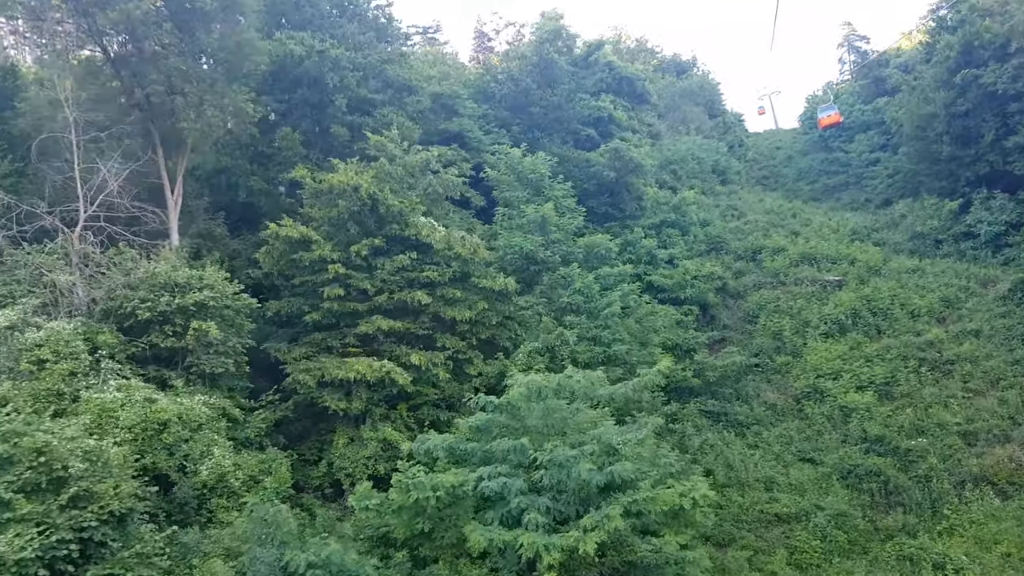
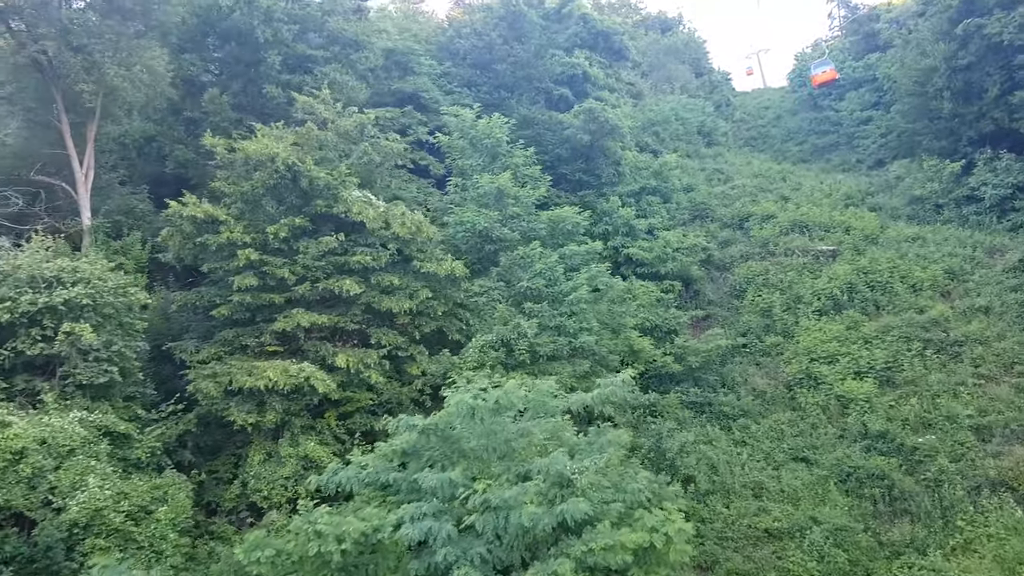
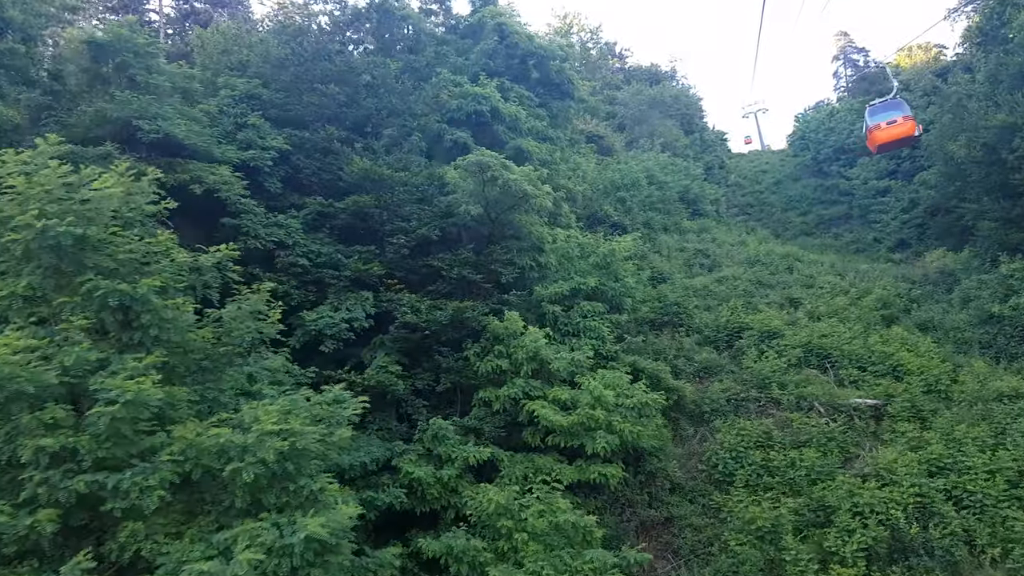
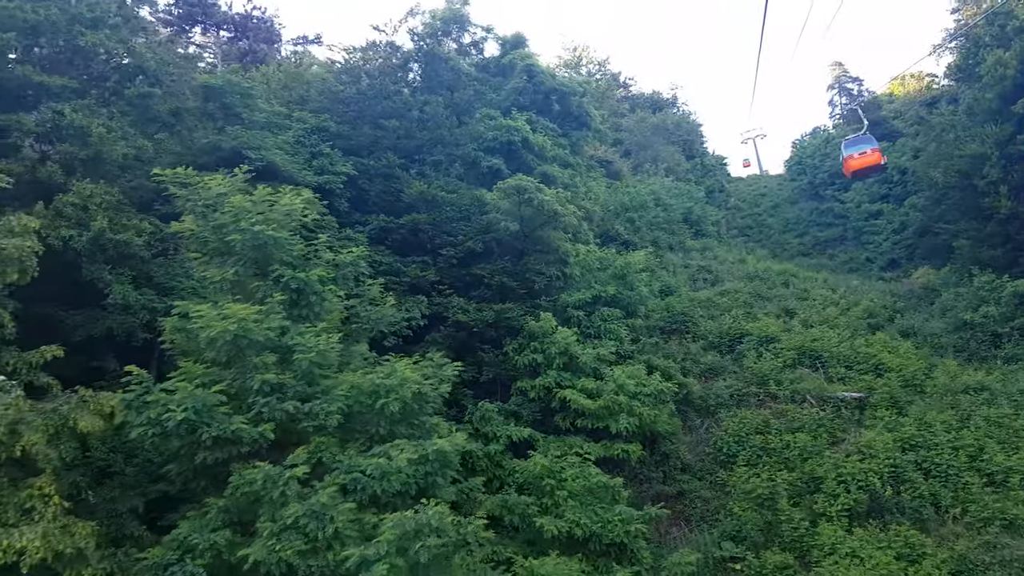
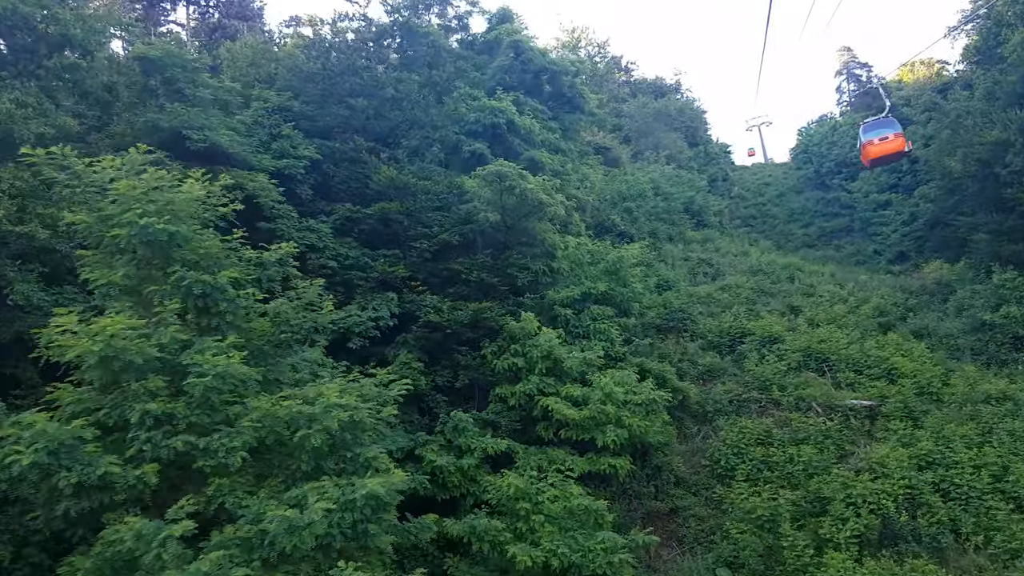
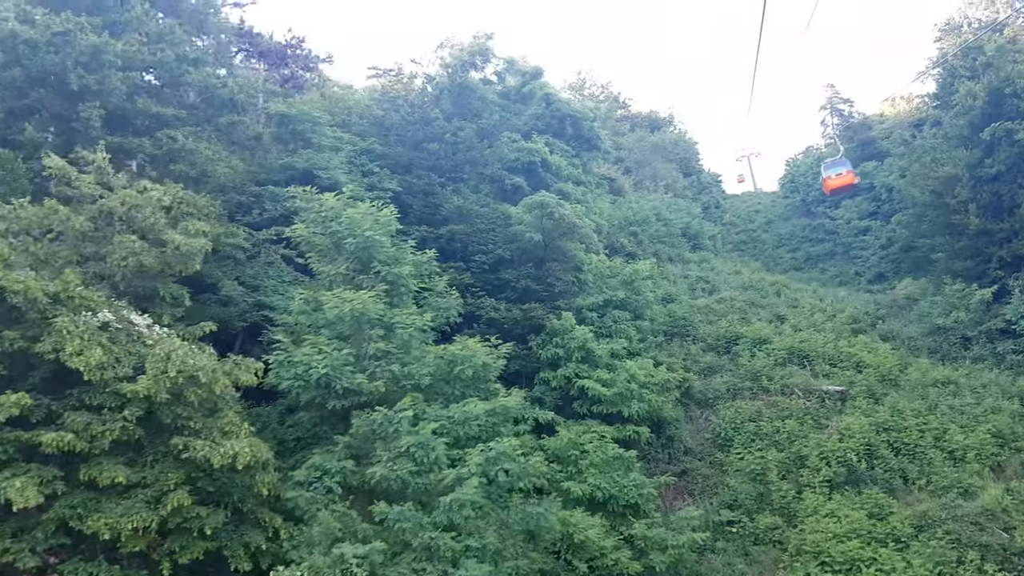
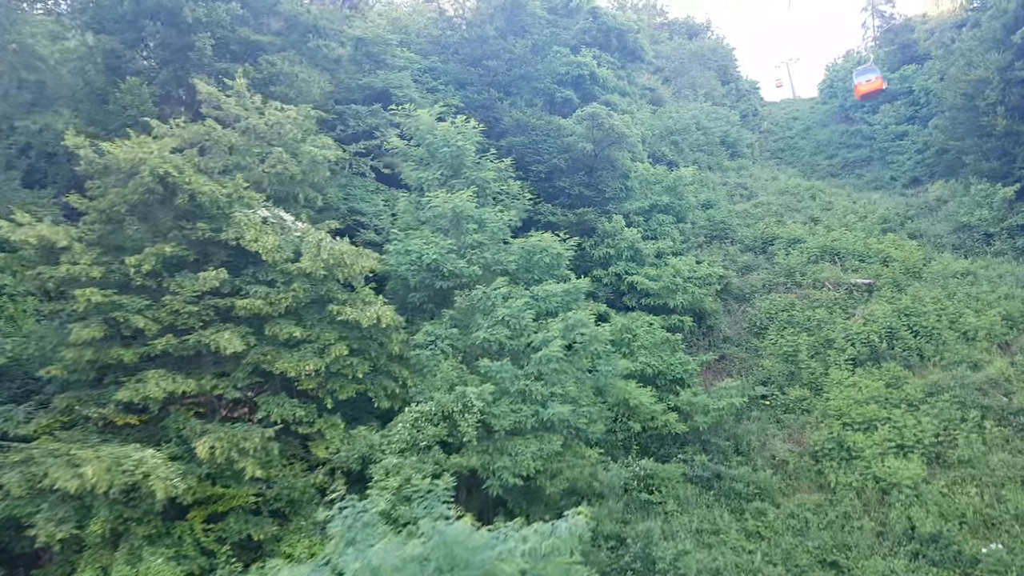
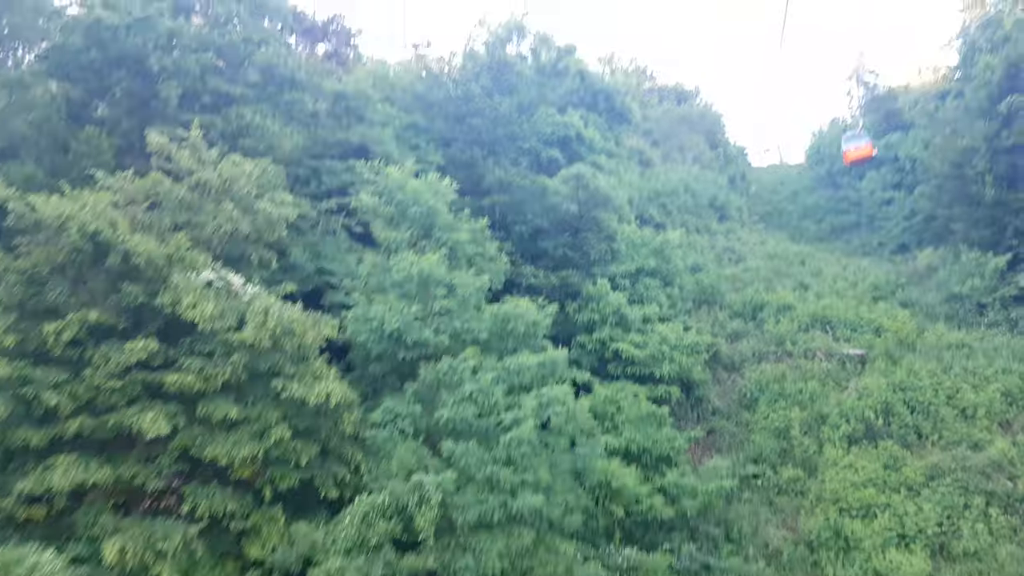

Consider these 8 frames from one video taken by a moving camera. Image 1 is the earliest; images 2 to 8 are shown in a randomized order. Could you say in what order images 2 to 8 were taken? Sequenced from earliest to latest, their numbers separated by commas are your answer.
2, 7, 8, 6, 4, 5, 3
